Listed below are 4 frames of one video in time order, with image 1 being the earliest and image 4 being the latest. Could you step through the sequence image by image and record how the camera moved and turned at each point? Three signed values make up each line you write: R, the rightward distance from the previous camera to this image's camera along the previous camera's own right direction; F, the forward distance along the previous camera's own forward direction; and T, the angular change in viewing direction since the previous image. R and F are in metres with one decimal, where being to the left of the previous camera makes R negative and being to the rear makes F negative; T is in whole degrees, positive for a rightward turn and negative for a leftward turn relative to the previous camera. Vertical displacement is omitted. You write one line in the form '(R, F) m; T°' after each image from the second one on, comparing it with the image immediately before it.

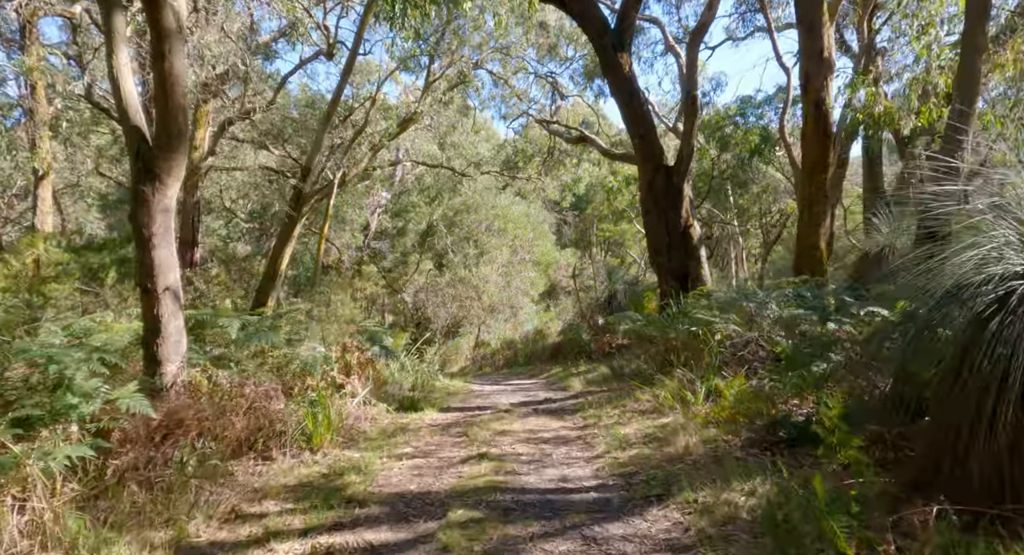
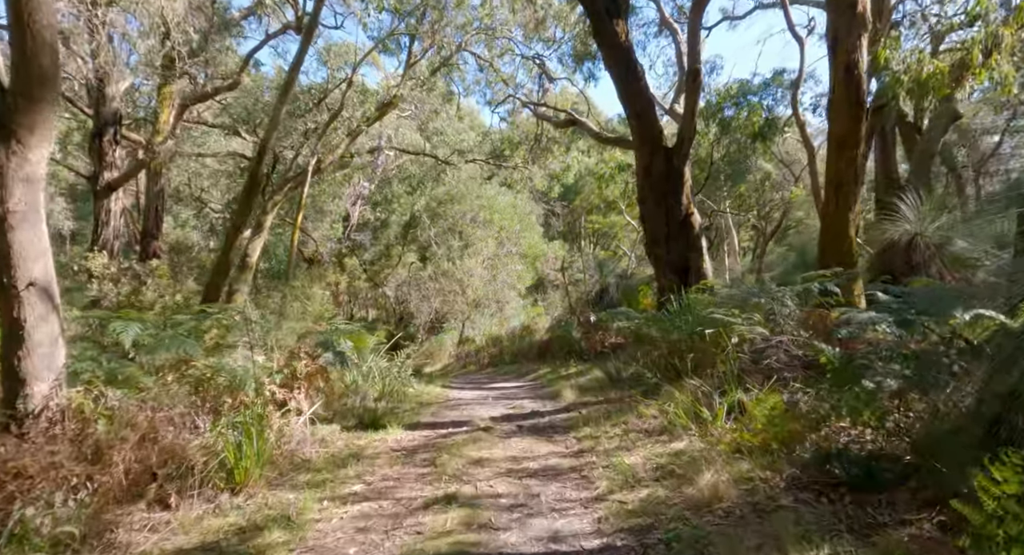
(+0.1, +0.9) m; +1°
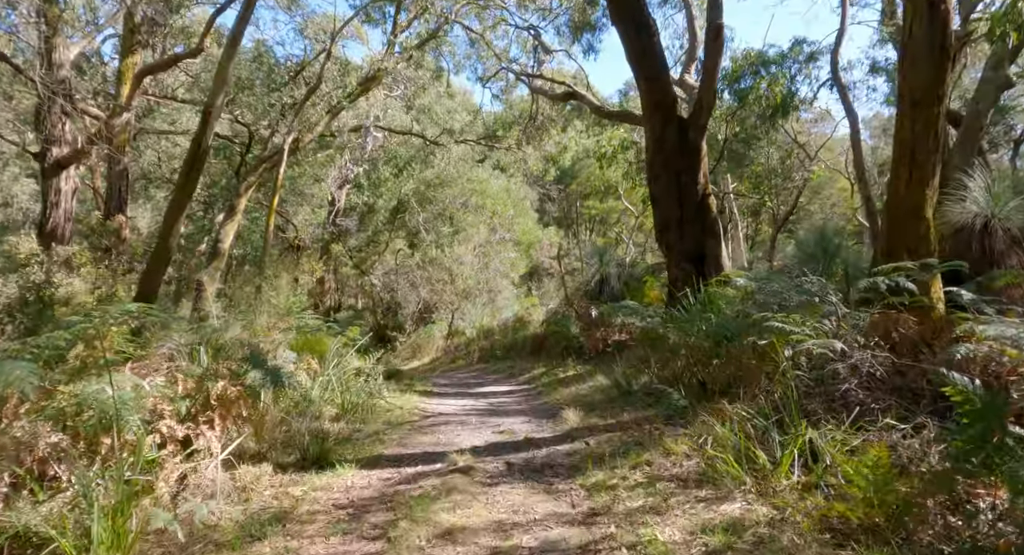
(0.0, +1.1) m; +1°
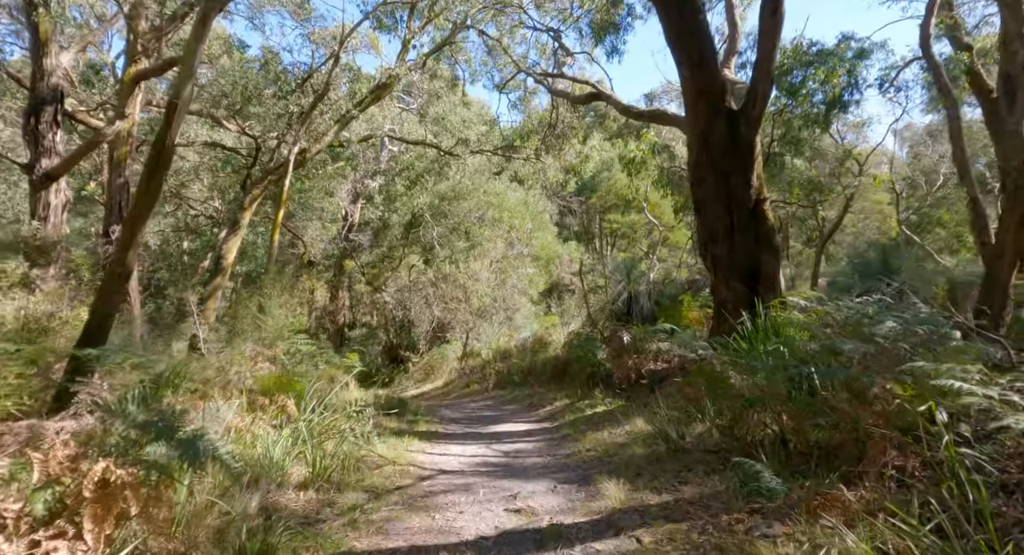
(0.0, +1.1) m; -2°
